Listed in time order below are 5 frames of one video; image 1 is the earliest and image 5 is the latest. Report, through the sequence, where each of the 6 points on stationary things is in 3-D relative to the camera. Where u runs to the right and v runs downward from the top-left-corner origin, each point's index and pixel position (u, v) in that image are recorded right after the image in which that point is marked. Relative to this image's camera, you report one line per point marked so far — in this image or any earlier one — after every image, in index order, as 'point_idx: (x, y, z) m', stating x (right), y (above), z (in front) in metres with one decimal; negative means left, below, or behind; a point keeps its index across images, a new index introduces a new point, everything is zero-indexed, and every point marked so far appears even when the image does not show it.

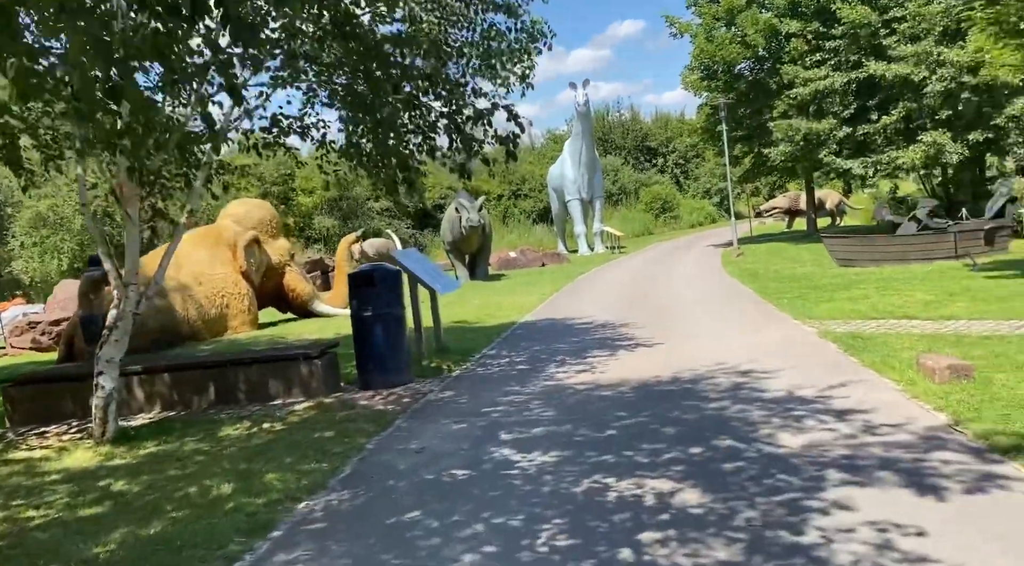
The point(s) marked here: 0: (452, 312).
0: (-1.3, -0.7, +16.7) m
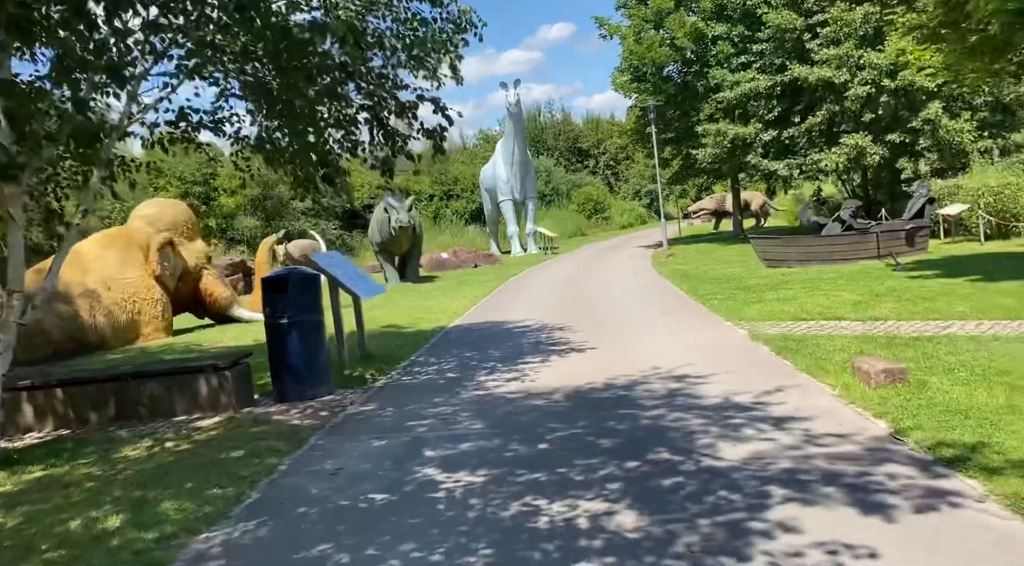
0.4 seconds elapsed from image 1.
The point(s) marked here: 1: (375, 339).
0: (-2.7, -0.7, +16.2) m
1: (-2.2, -0.9, +12.7) m
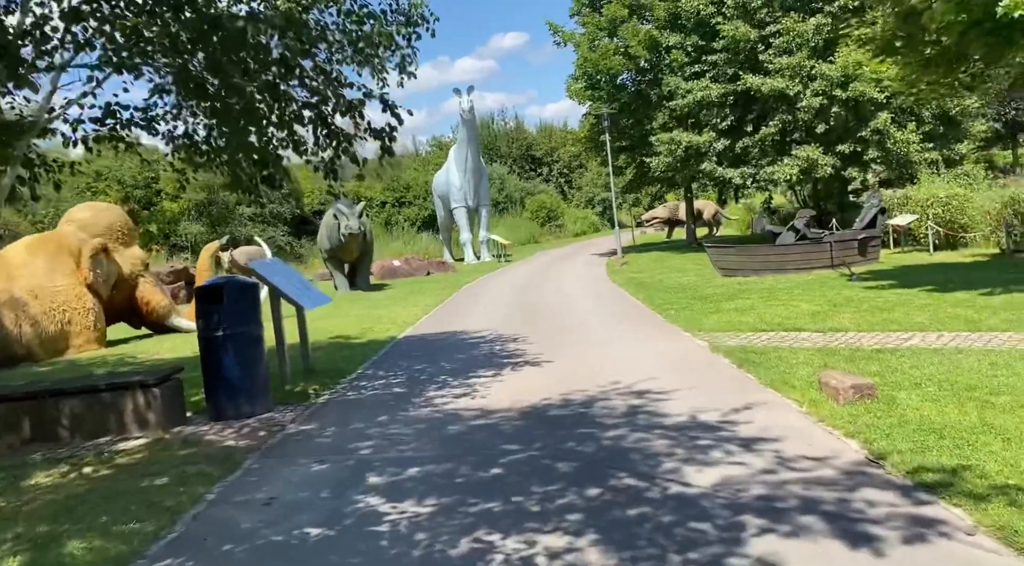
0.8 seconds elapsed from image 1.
0: (-3.6, -0.9, +15.5) m
1: (-2.9, -1.1, +12.2) m
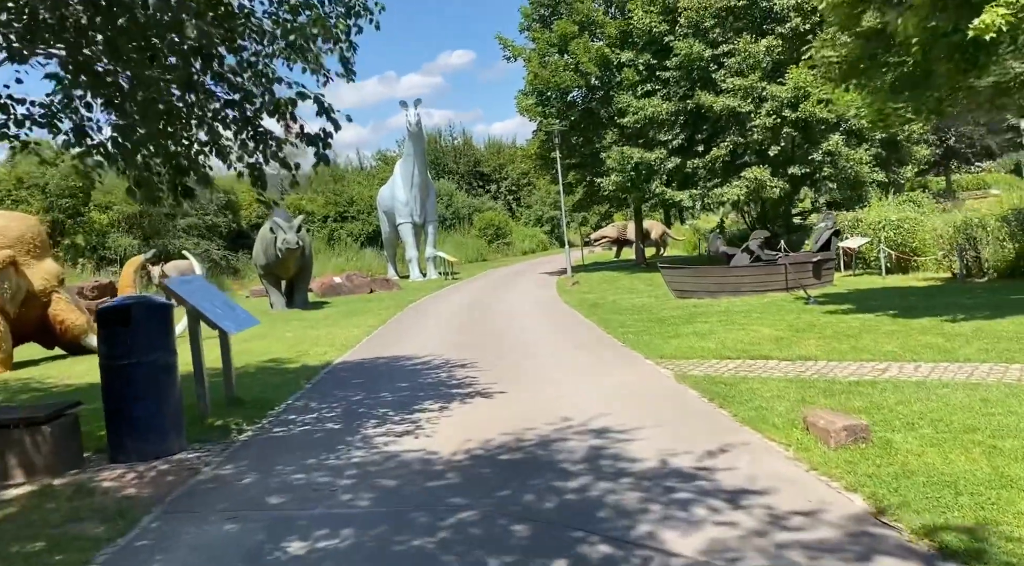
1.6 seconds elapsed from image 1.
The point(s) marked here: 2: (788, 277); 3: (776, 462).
0: (-4.6, -1.2, +14.4) m
1: (-3.7, -1.3, +11.1) m
2: (+5.8, +0.1, +16.8) m
3: (+1.8, -1.2, +5.3) m
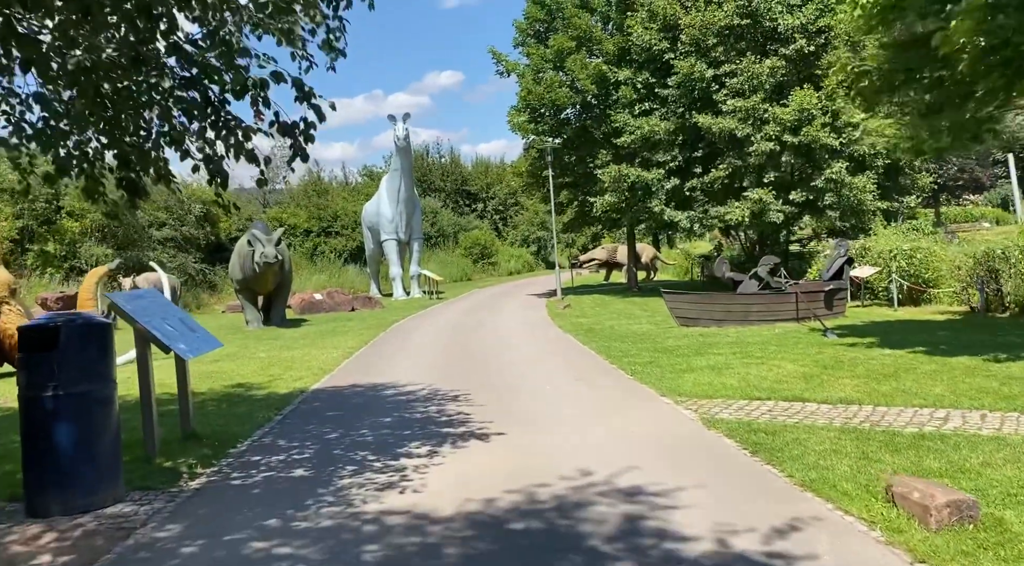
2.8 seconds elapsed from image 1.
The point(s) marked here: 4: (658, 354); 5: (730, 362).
0: (-4.7, -1.5, +13.1) m
1: (-3.7, -1.5, +9.8) m
2: (+5.7, -0.5, +15.7) m
3: (+1.8, -1.4, +4.1) m
4: (+2.2, -1.1, +12.3) m
5: (+3.0, -1.1, +11.2) m
